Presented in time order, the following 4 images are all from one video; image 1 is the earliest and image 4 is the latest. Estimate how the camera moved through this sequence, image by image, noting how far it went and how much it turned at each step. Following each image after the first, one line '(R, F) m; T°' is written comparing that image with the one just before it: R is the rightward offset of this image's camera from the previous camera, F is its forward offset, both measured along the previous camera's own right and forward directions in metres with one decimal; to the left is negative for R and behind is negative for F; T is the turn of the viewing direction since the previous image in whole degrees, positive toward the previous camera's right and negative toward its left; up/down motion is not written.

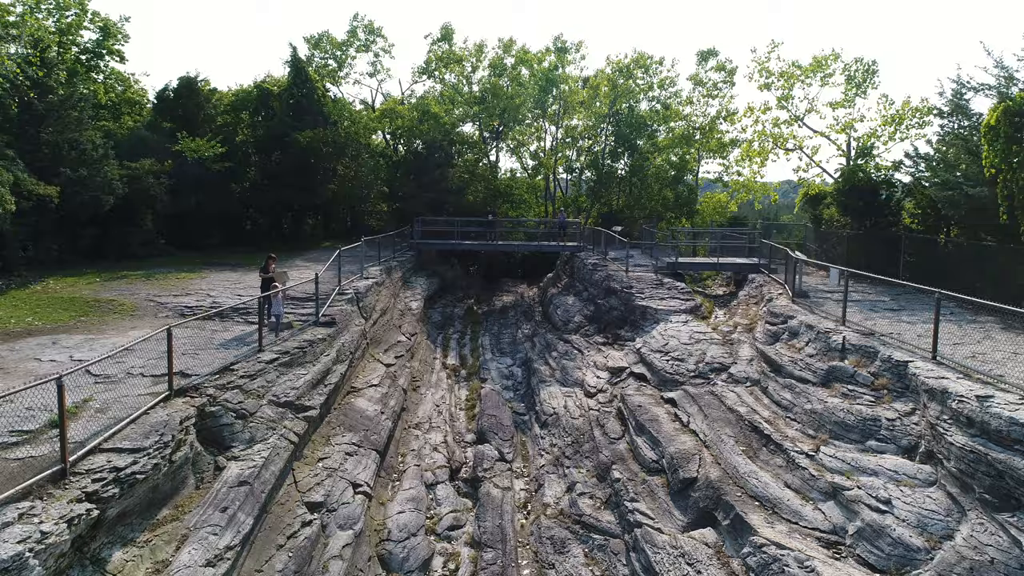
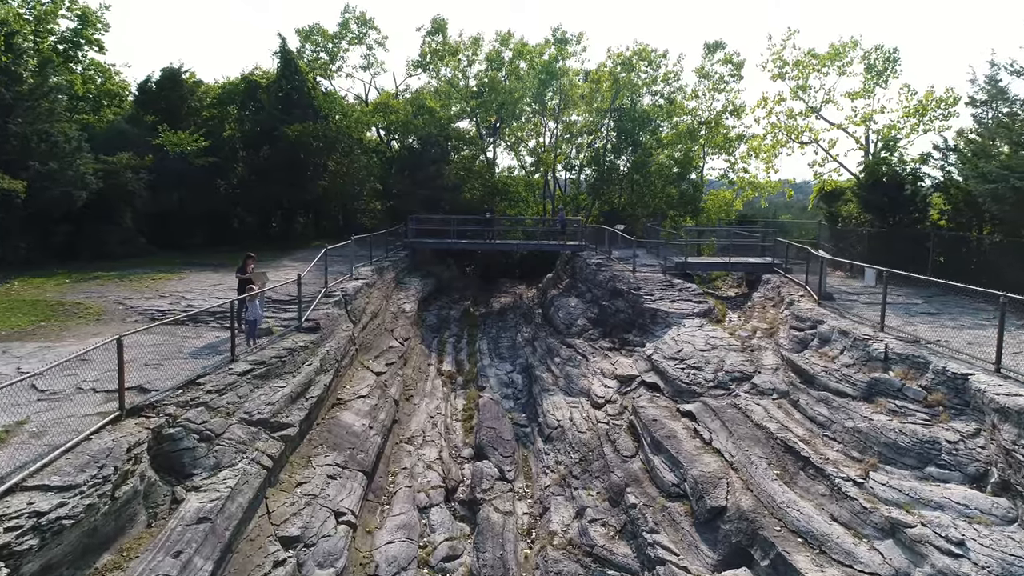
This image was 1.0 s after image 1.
(-0.1, +1.0) m; 0°
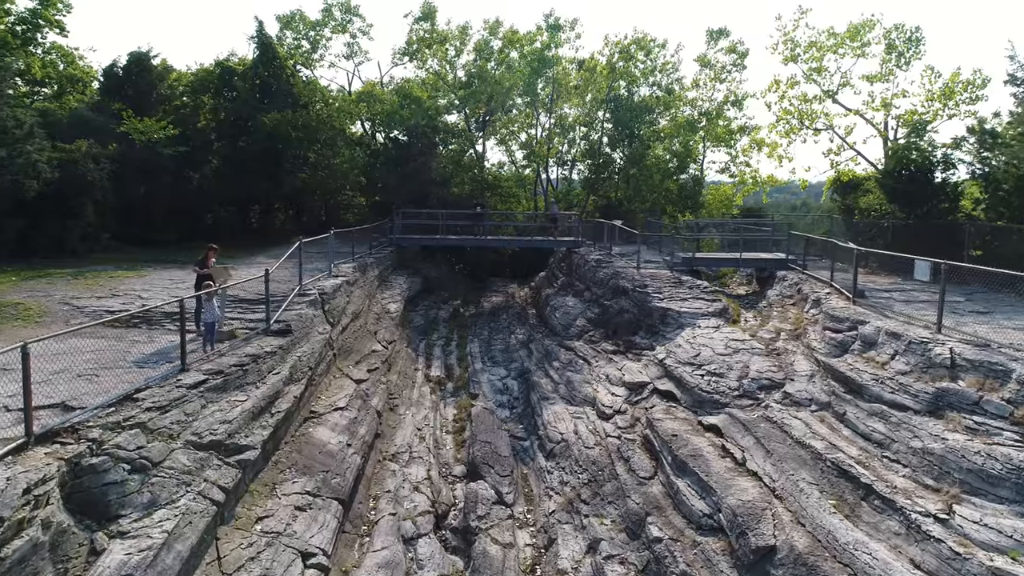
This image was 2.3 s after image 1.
(-0.2, +1.2) m; +1°
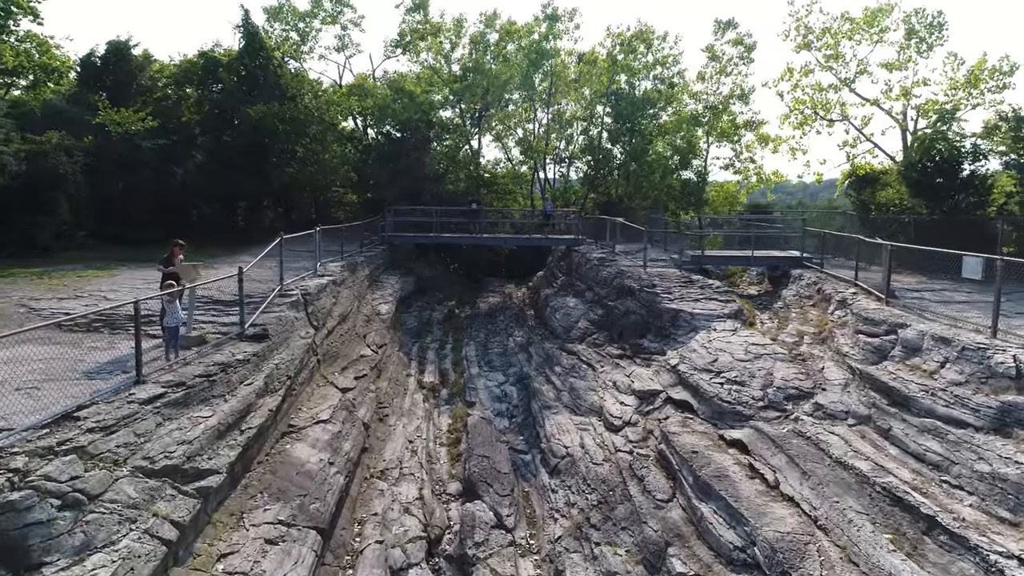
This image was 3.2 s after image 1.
(-0.1, +0.9) m; 0°
